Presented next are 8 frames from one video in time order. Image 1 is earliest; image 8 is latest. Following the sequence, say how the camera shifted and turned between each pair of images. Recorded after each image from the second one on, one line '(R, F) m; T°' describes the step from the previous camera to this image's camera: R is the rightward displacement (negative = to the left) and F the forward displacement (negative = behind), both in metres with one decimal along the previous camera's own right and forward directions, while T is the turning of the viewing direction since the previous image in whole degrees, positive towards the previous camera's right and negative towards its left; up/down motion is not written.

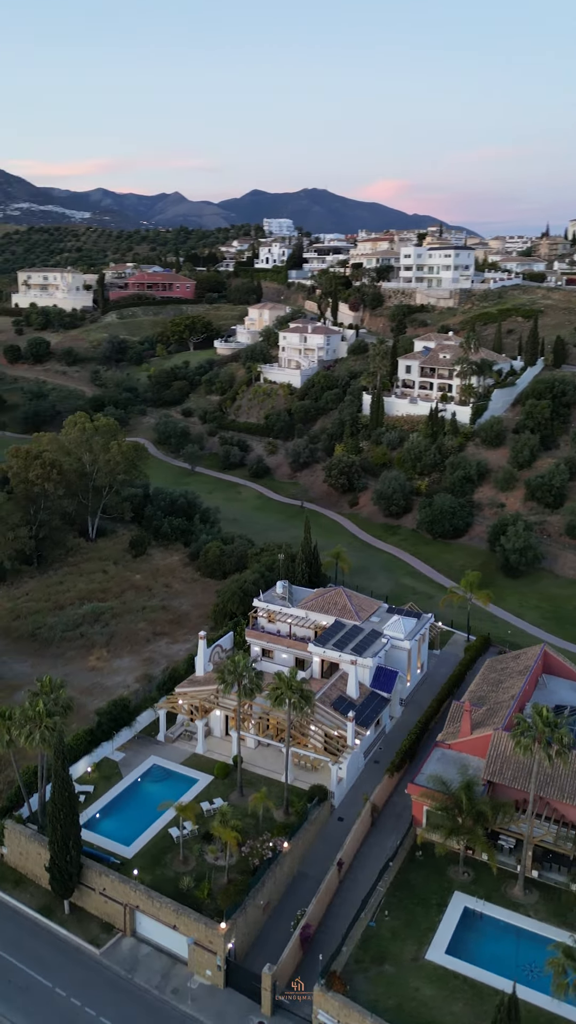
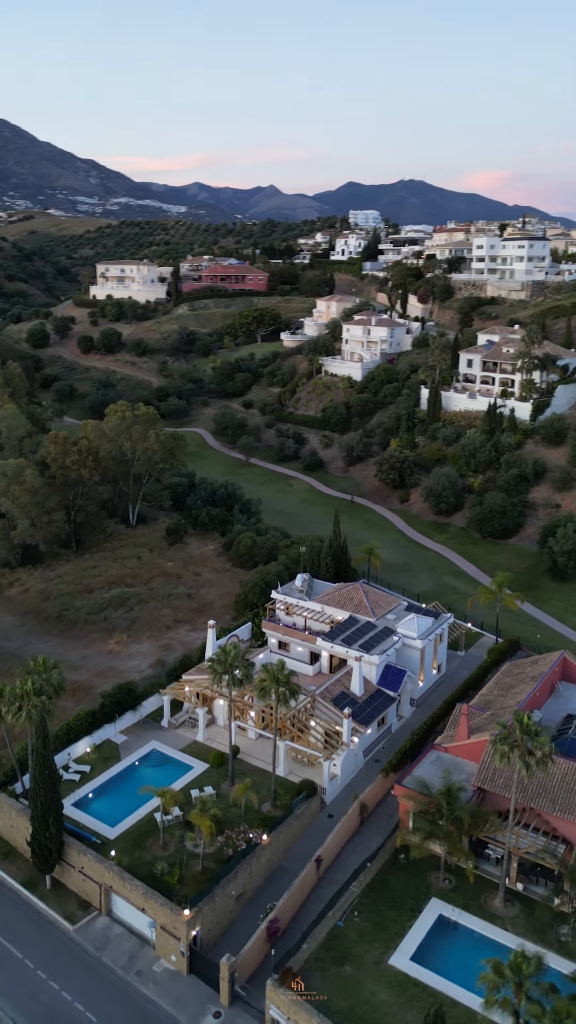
(+3.3, +0.4) m; -6°
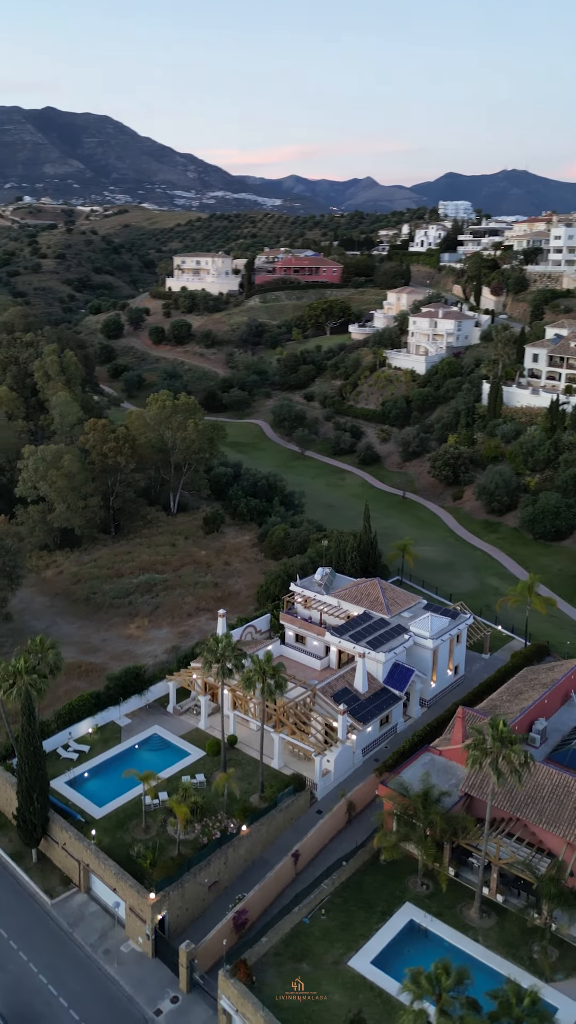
(+3.3, +0.4) m; -6°
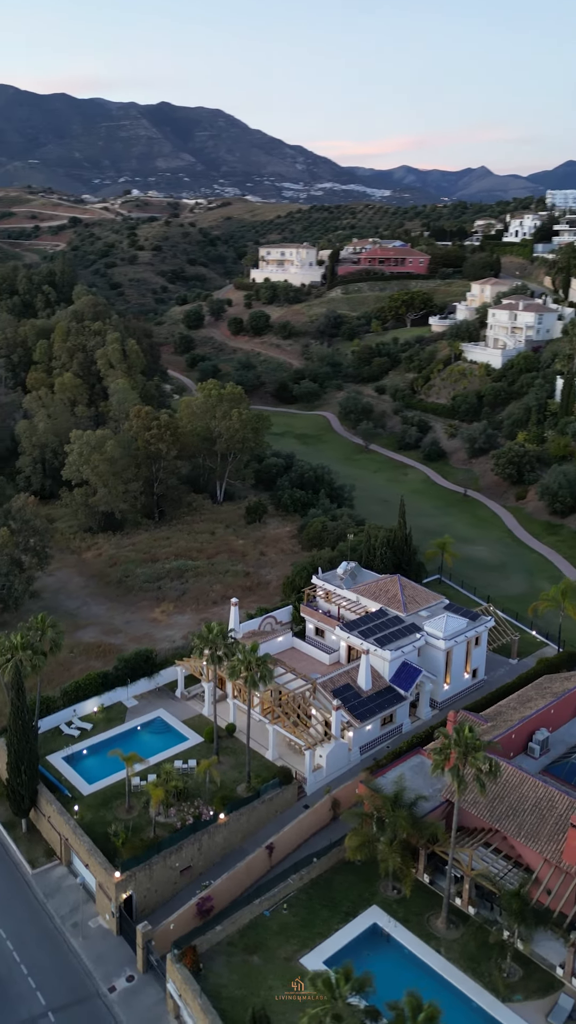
(+3.7, +0.5) m; -7°
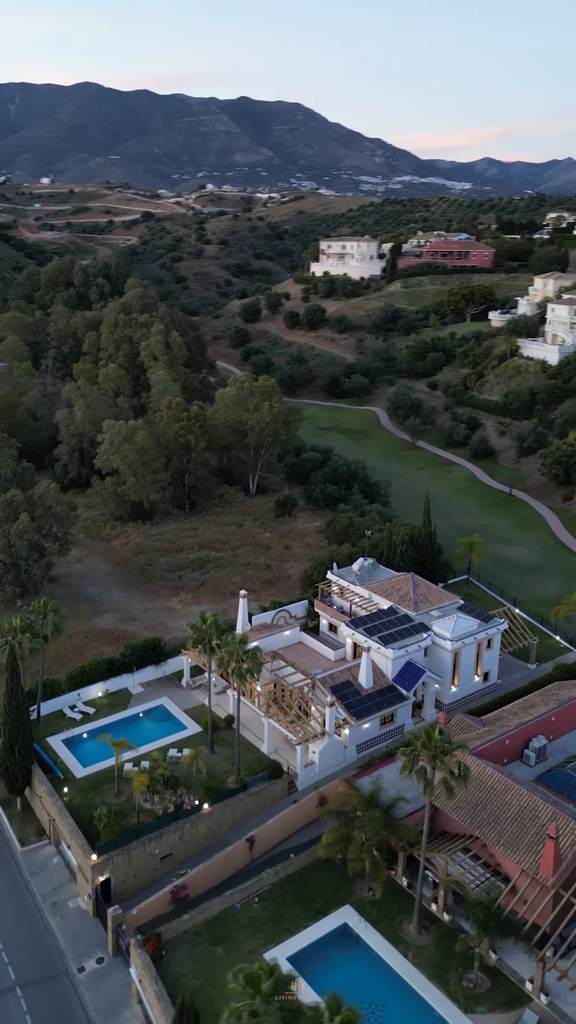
(+2.7, +0.3) m; -5°
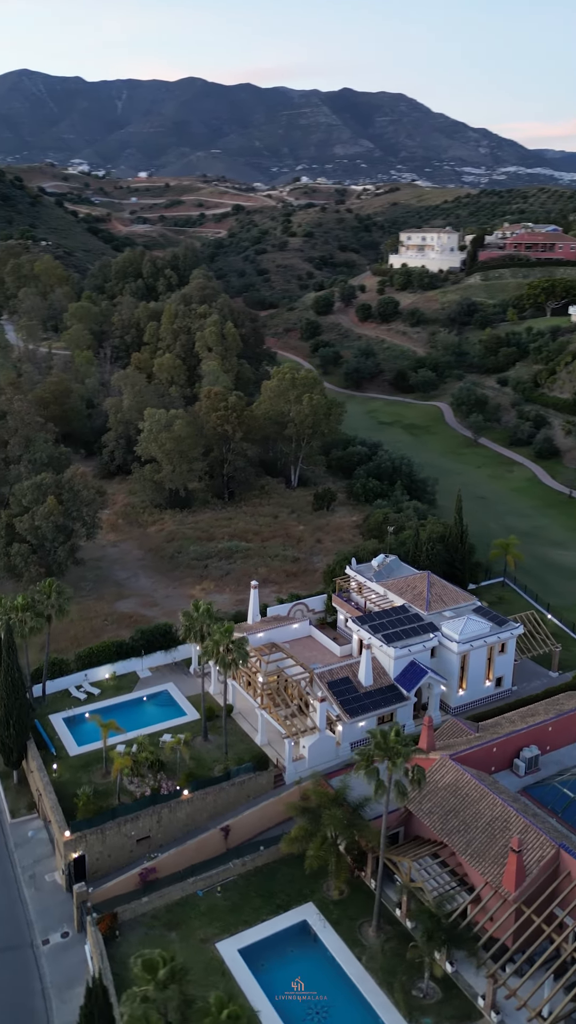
(+3.5, +0.4) m; -6°
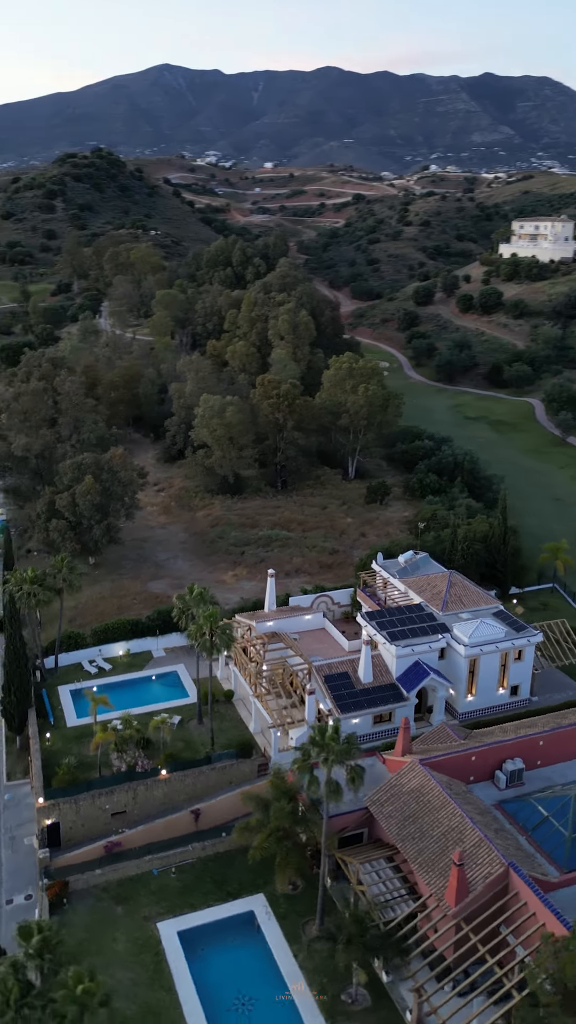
(+4.5, +0.6) m; -8°
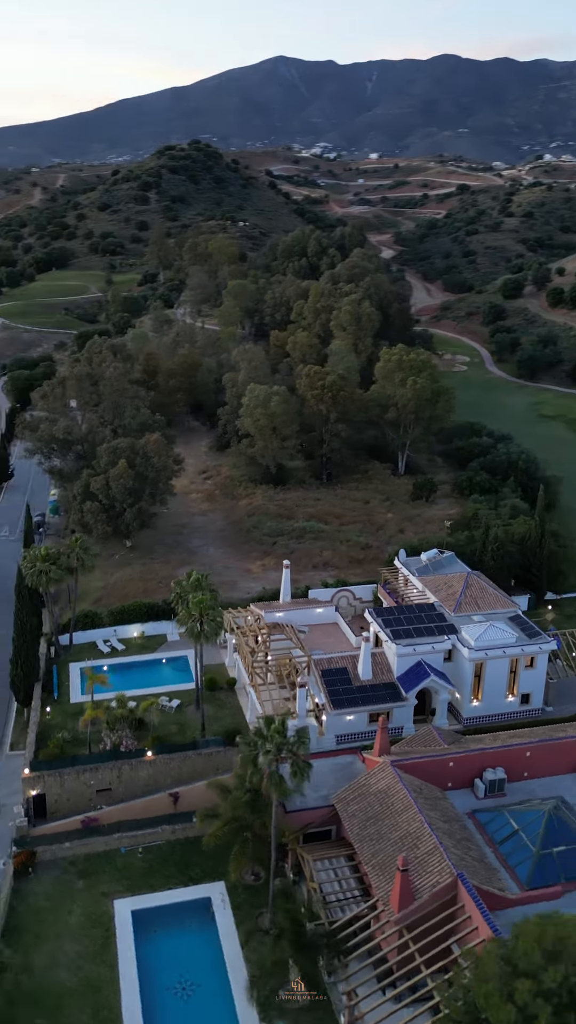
(+3.7, +0.5) m; -7°
